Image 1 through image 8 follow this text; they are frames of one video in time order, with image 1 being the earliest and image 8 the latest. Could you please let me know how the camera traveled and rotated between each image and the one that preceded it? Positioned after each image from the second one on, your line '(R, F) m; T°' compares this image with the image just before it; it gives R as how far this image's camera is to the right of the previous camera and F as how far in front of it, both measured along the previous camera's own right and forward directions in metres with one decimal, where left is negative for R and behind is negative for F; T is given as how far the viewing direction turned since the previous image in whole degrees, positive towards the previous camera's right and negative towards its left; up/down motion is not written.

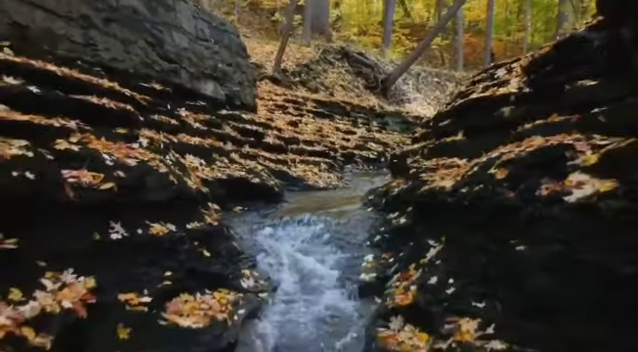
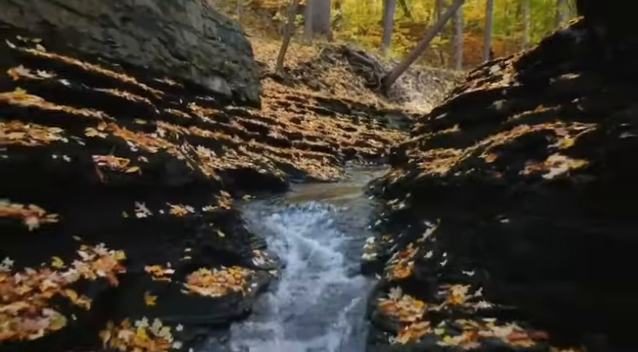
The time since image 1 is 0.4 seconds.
(-0.1, -0.5) m; 0°
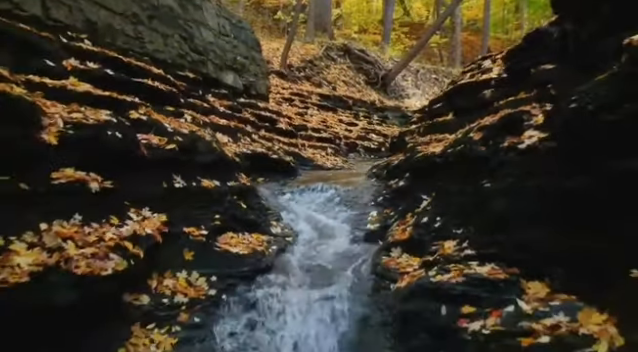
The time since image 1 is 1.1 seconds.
(-0.2, -0.9) m; 0°
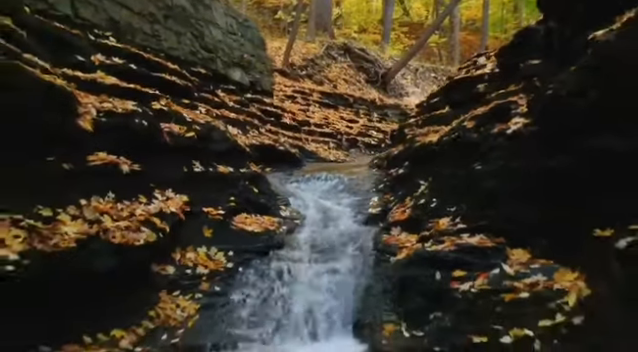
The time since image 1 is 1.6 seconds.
(-0.1, -0.6) m; 0°
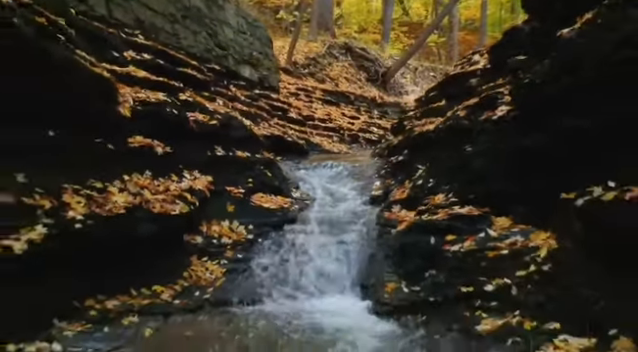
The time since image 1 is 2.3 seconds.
(-0.2, -0.8) m; 0°
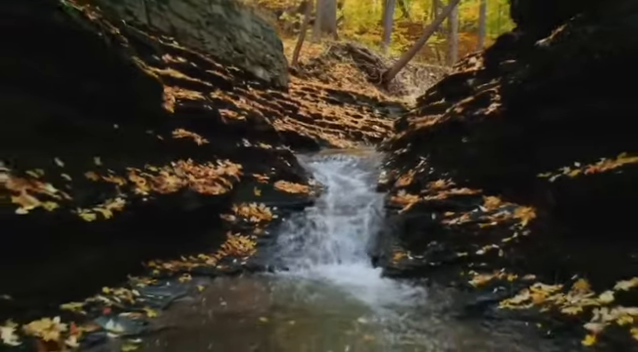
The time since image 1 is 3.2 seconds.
(-0.3, -1.1) m; 0°
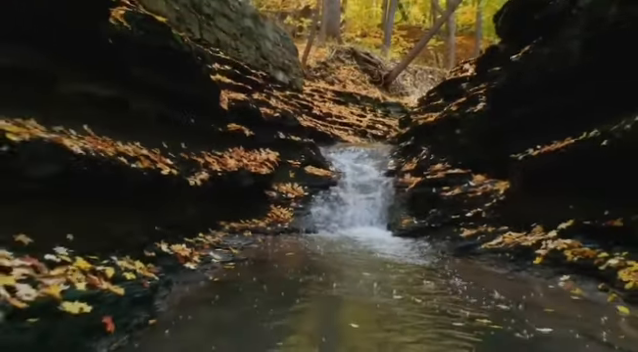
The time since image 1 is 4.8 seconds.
(-0.6, -2.0) m; 0°
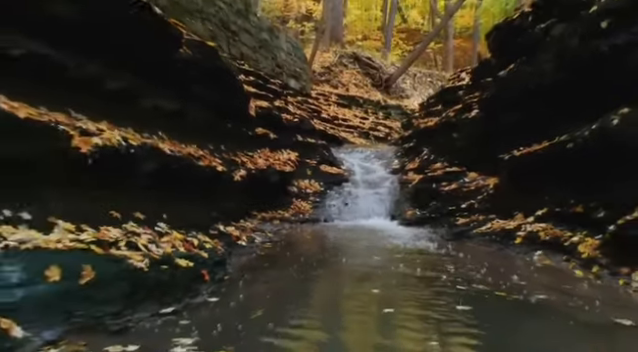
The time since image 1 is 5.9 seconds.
(-0.4, -1.5) m; 0°
